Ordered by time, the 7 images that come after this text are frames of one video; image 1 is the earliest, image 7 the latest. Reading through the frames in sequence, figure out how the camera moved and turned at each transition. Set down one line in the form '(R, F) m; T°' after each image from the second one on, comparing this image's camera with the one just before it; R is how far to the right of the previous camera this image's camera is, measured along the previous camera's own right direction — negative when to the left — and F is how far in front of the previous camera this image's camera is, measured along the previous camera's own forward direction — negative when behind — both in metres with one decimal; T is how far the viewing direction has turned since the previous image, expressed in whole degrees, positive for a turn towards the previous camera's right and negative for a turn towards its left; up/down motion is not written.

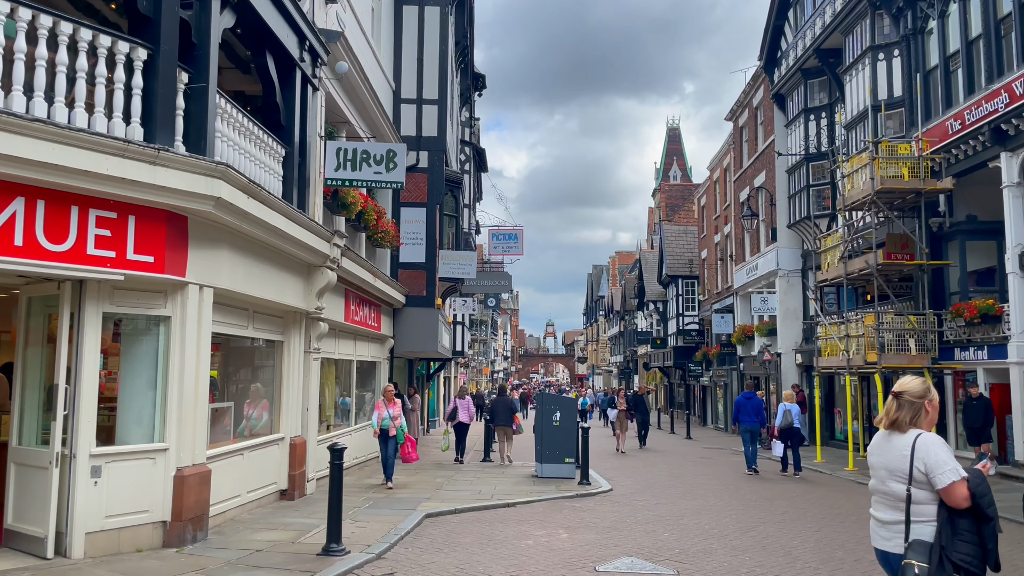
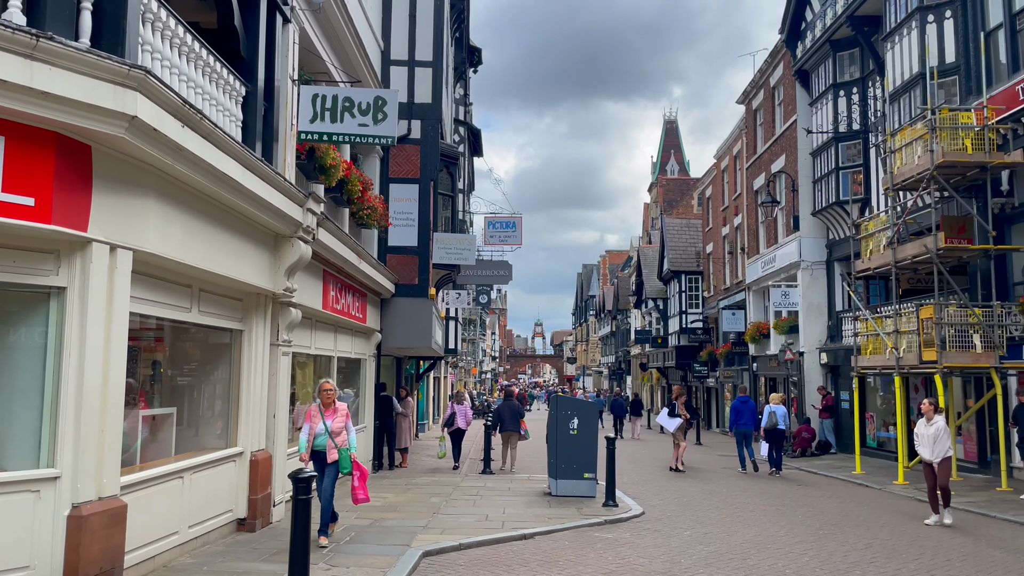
(-0.4, +2.2) m; +1°
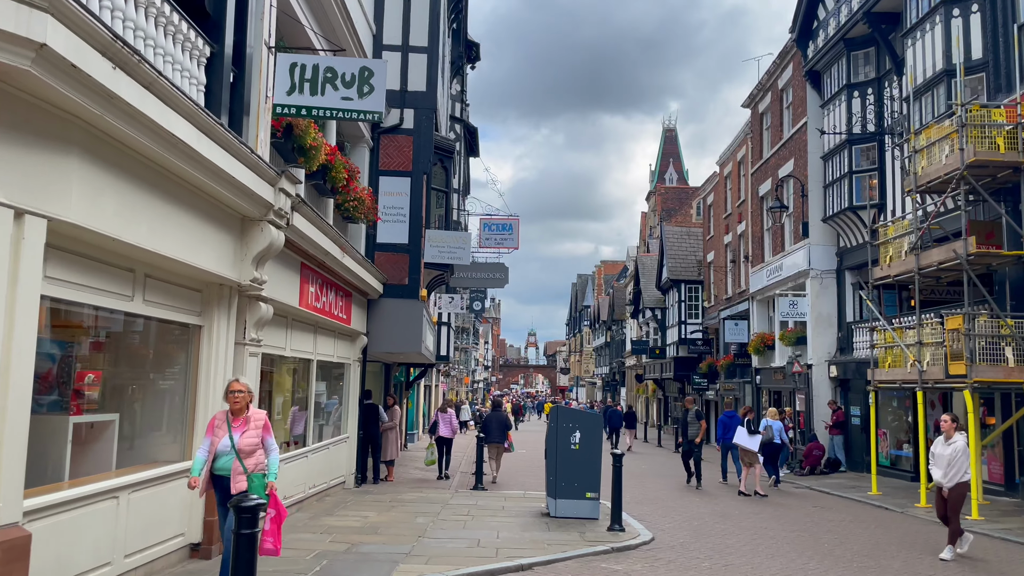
(-0.1, +1.1) m; 0°
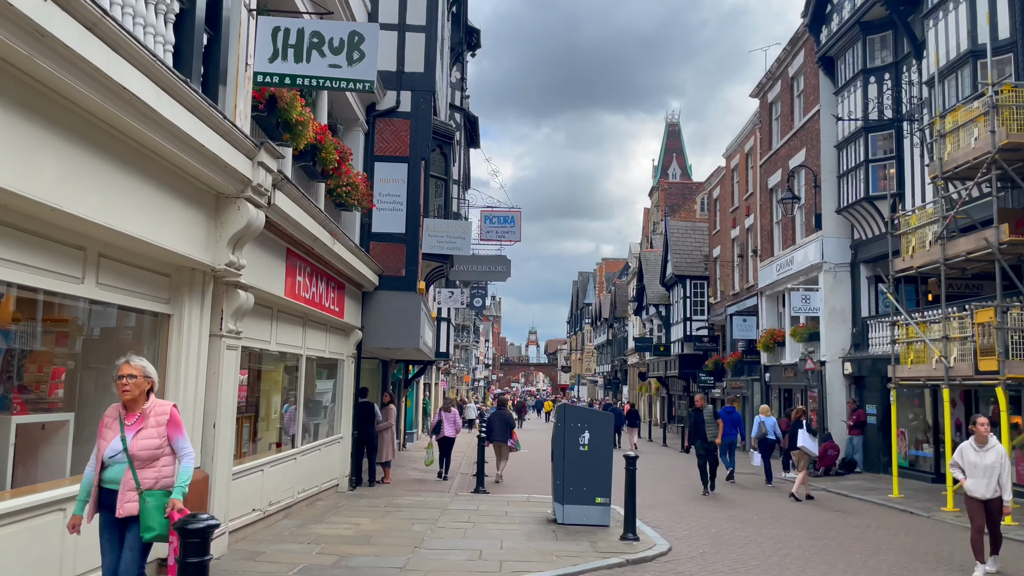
(0.0, +0.8) m; 0°
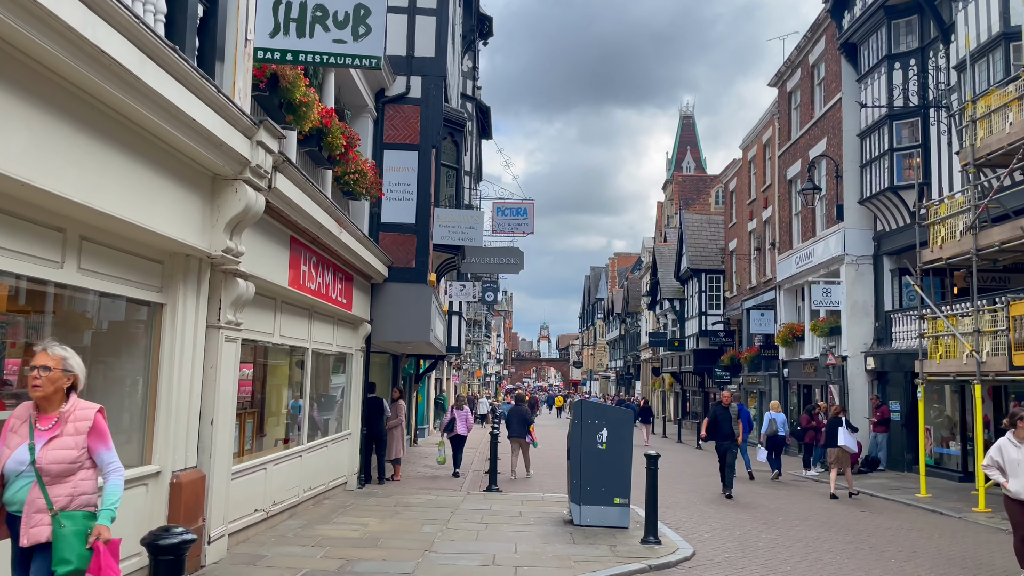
(0.0, +0.5) m; -1°
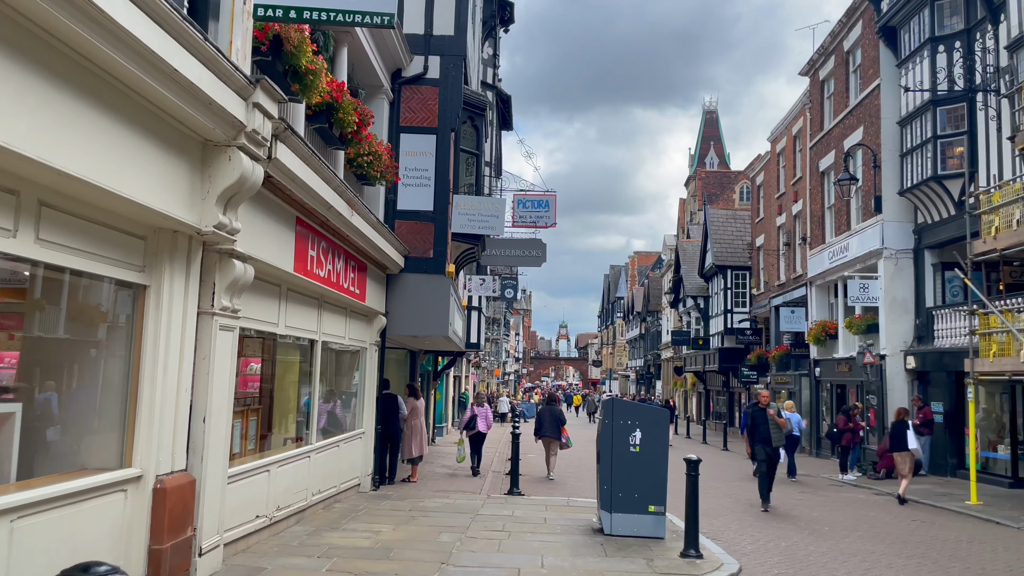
(-0.1, +0.8) m; -1°
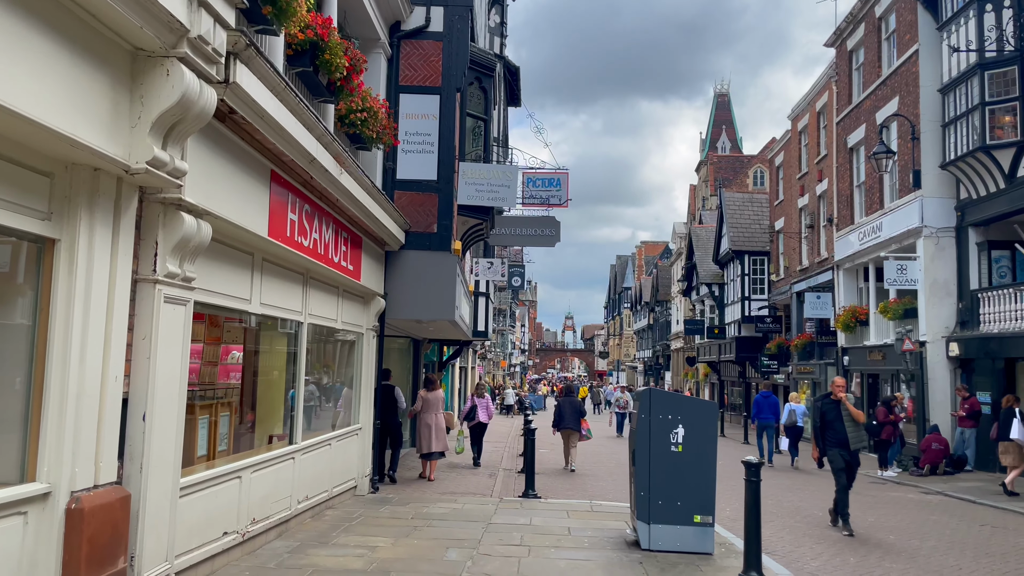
(-0.1, +1.4) m; 0°
